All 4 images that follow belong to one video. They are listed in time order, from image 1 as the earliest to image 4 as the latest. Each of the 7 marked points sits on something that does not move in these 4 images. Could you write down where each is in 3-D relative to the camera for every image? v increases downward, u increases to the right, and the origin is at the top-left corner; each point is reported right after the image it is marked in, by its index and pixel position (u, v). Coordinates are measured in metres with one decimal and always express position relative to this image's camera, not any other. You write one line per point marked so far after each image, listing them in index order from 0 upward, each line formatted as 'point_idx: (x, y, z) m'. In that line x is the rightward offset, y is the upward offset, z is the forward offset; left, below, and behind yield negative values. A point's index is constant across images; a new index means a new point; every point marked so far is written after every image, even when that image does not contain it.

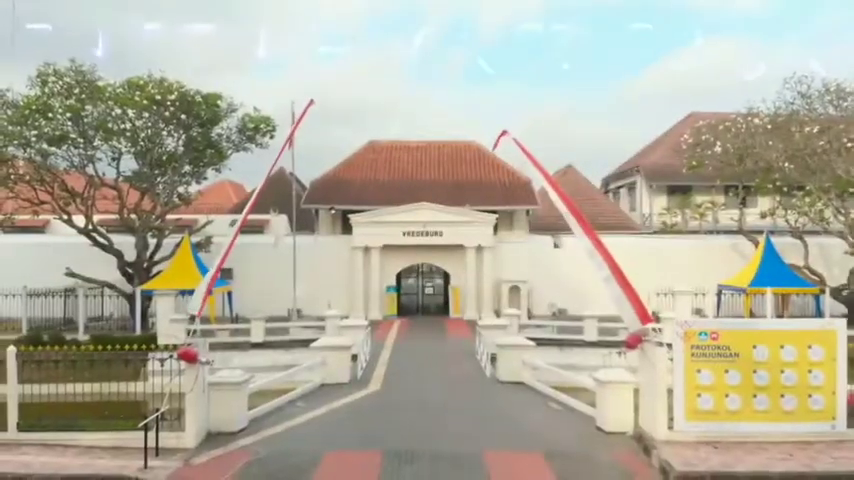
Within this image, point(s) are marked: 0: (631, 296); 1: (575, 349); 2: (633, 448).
0: (+2.6, -0.7, +10.1) m
1: (+3.3, -2.4, +17.0) m
2: (+2.4, -2.4, +8.8) m
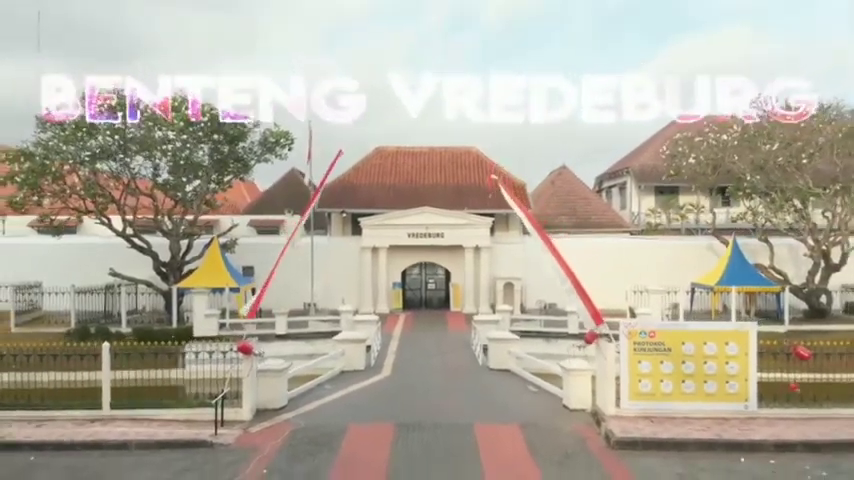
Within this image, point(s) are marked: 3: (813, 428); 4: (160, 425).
0: (+2.6, -1.0, +12.6) m
1: (+3.4, -2.5, +19.5) m
2: (+2.4, -2.7, +11.4) m
3: (+5.5, -2.7, +10.9) m
4: (-3.8, -2.7, +11.1) m
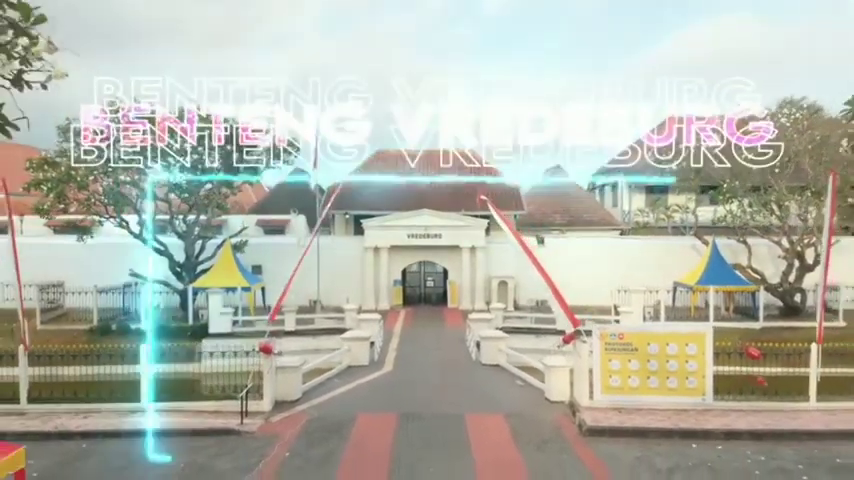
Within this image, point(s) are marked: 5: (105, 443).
0: (+2.6, -1.2, +14.2) m
1: (+3.3, -2.7, +21.1) m
2: (+2.4, -2.9, +13.0) m
3: (+5.4, -2.9, +12.5) m
4: (-3.9, -2.9, +12.7) m
5: (-4.9, -3.1, +11.7) m
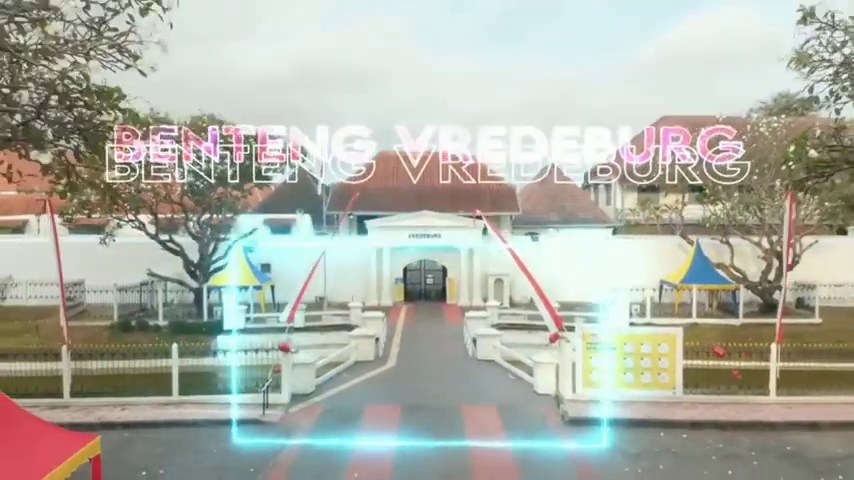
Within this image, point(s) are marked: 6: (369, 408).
0: (+2.6, -1.4, +15.8) m
1: (+3.3, -2.8, +22.7) m
2: (+2.4, -3.1, +14.6) m
3: (+5.5, -3.1, +14.1) m
4: (-3.9, -3.1, +14.3) m
5: (-4.9, -3.3, +13.2) m
6: (-1.1, -3.2, +14.4) m
